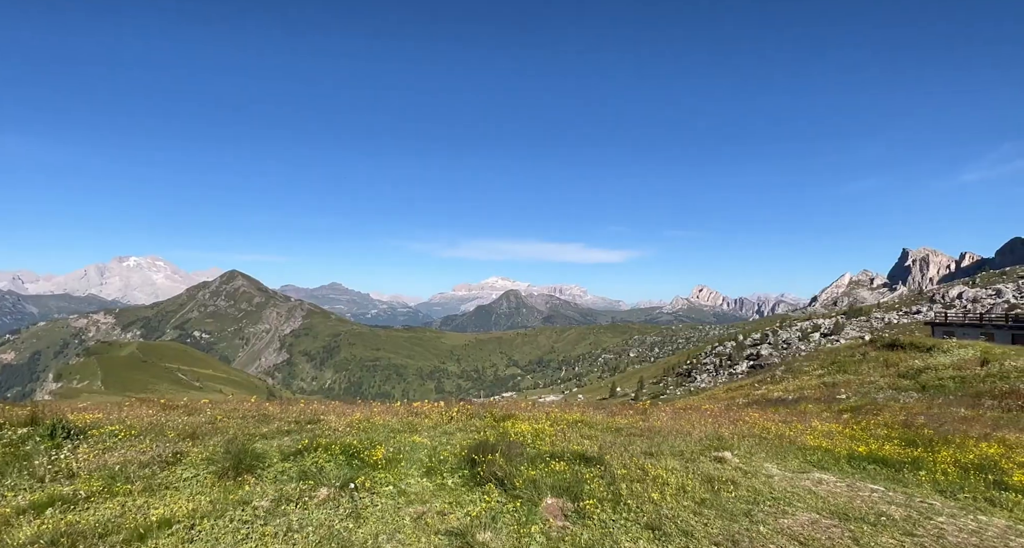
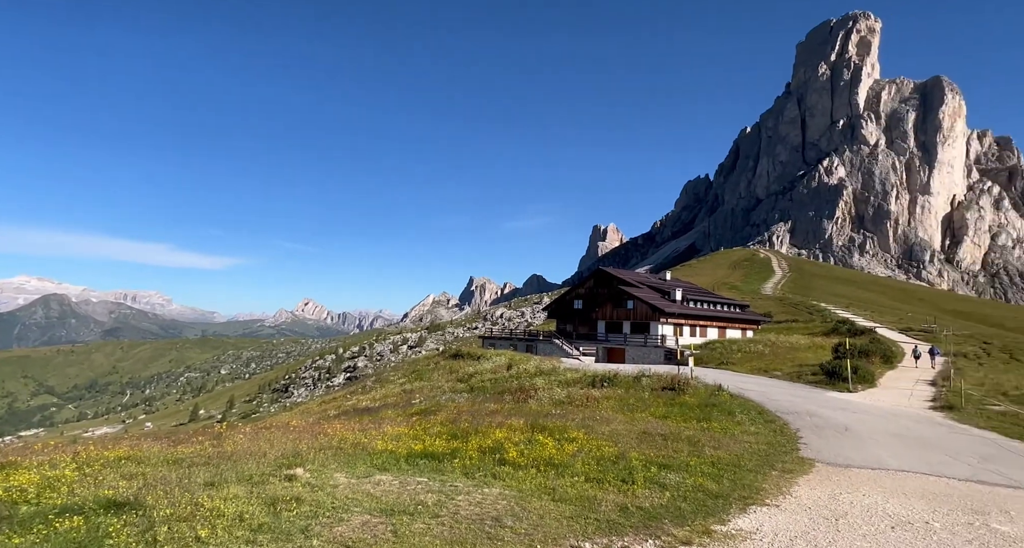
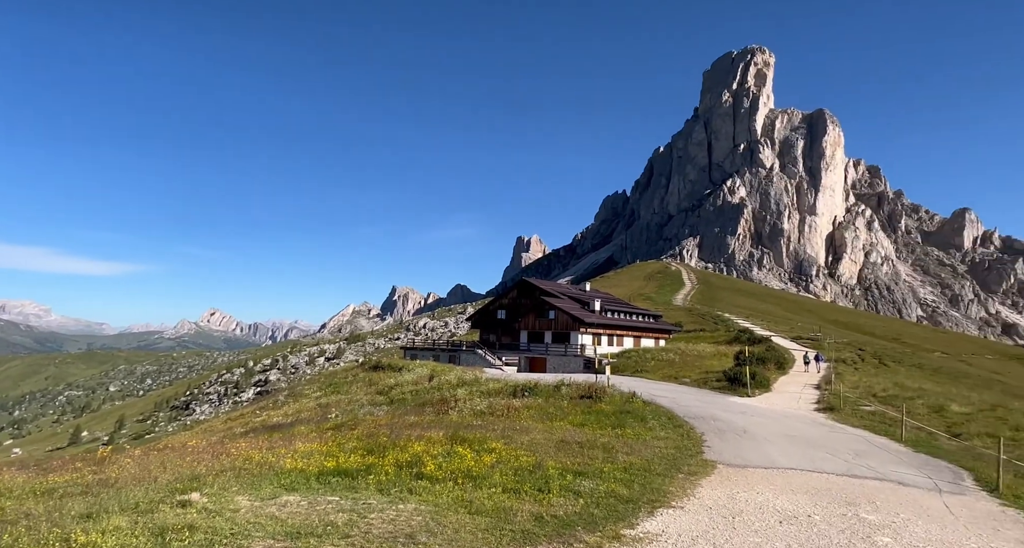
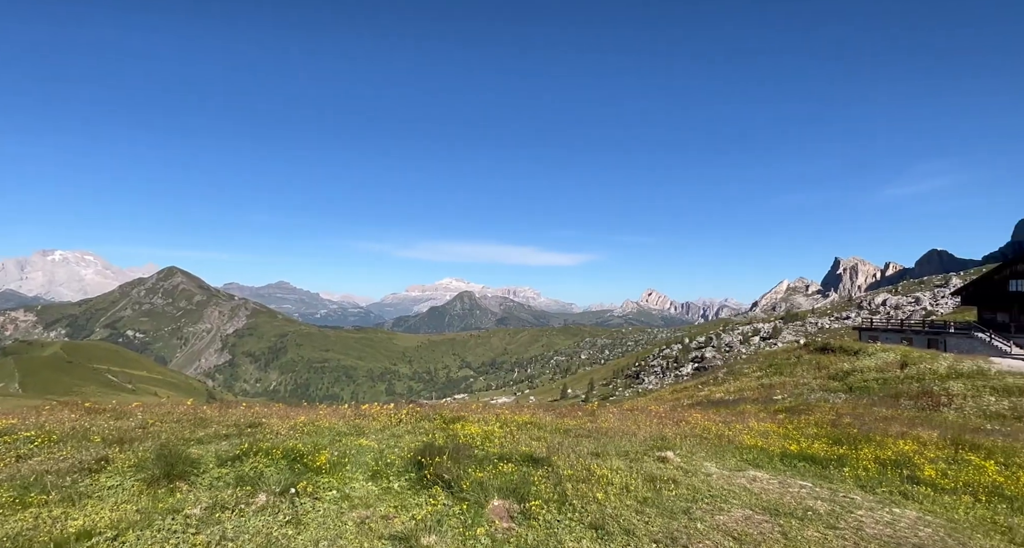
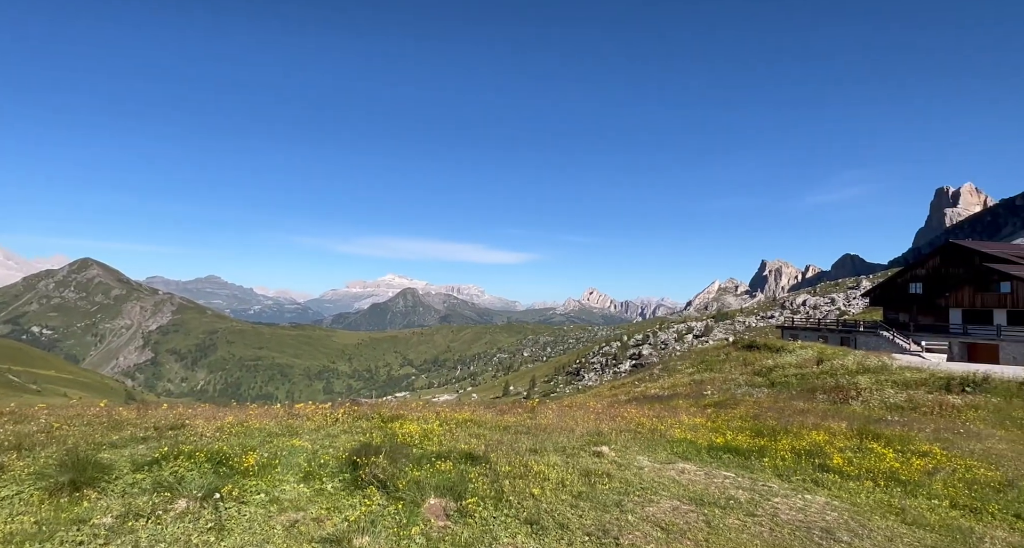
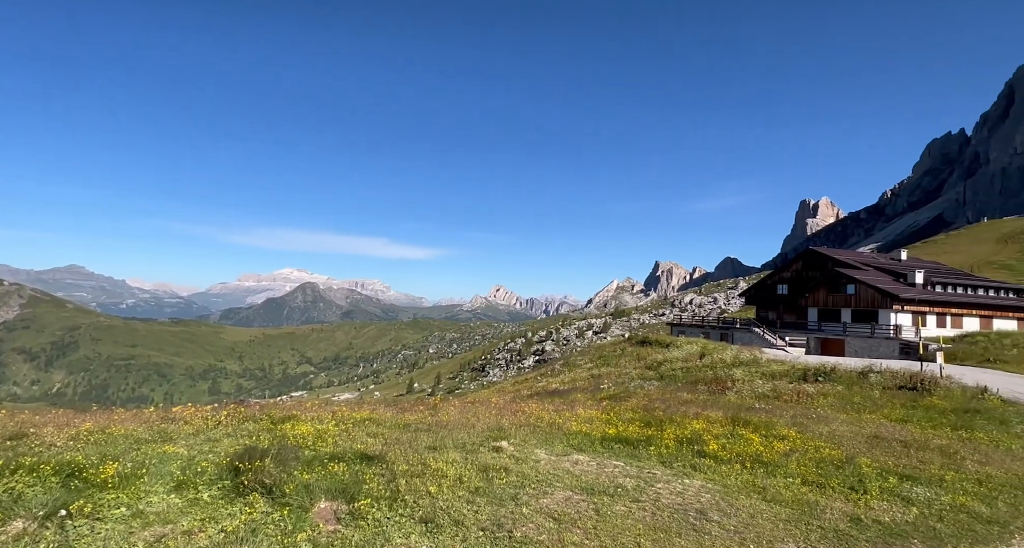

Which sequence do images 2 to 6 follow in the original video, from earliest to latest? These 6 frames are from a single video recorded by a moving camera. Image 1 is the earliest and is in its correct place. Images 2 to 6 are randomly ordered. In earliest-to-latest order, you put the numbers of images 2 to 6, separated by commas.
4, 5, 6, 2, 3
